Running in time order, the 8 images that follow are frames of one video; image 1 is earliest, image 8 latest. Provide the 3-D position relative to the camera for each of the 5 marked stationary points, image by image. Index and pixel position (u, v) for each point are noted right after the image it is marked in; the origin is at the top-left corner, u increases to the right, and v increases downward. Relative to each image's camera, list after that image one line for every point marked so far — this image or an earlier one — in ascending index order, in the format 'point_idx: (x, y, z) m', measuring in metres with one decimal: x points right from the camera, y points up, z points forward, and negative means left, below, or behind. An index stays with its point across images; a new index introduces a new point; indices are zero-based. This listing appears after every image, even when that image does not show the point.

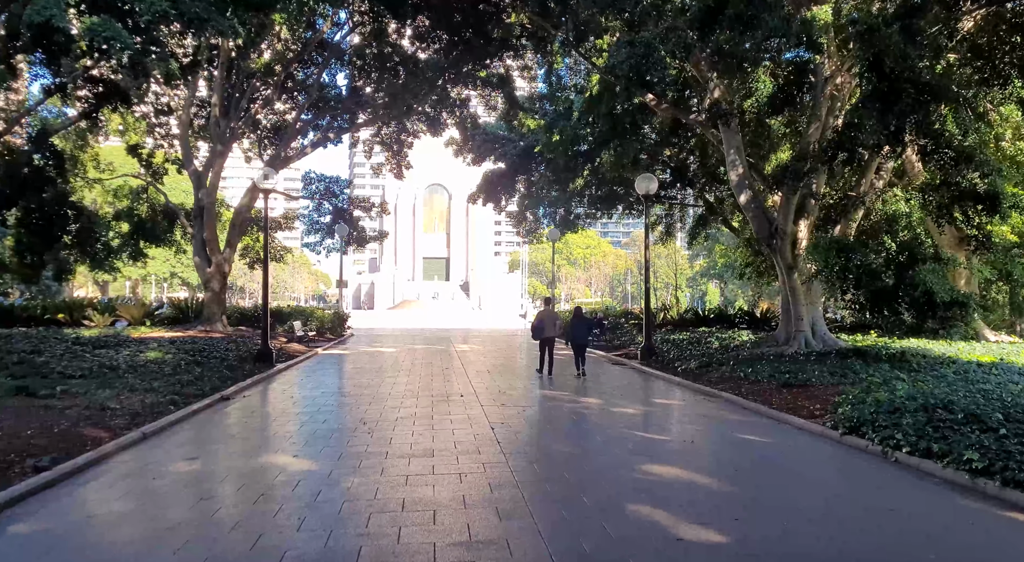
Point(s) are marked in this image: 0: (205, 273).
0: (-8.6, +0.2, +17.2) m
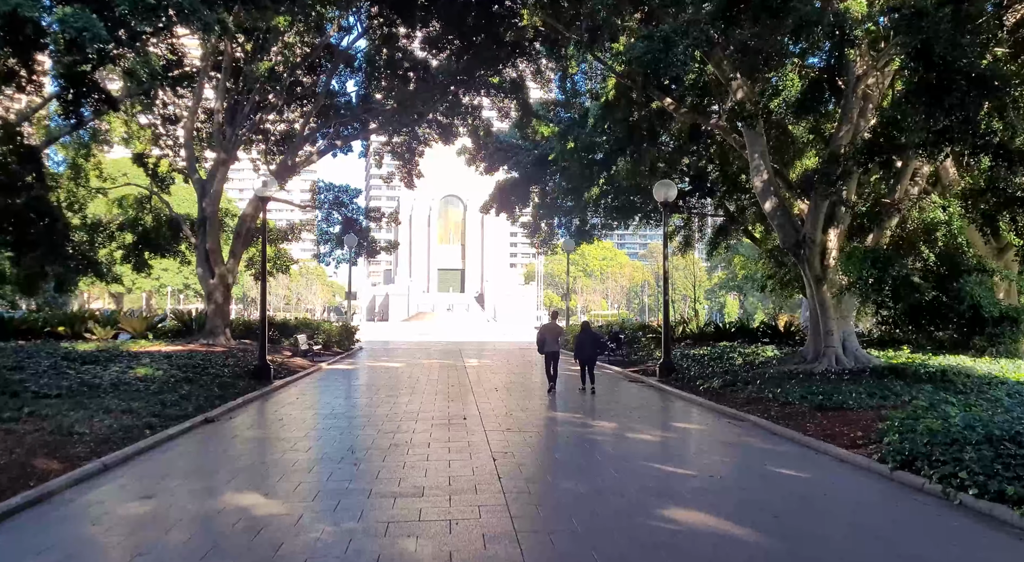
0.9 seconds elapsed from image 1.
0: (-8.2, -0.1, +16.7) m
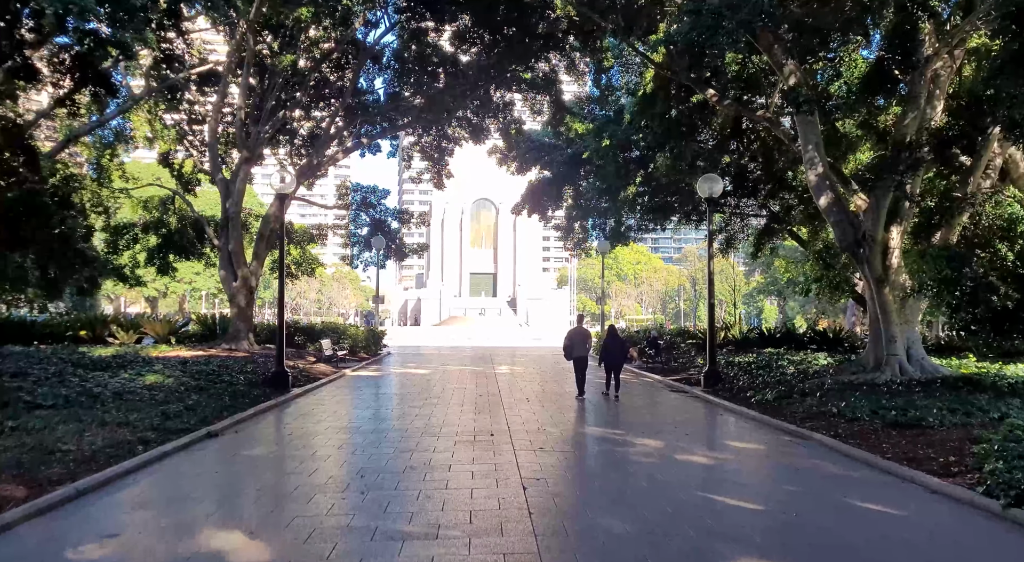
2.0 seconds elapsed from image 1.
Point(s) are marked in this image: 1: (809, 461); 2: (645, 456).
0: (-7.4, -0.2, +16.3) m
1: (+3.1, -1.8, +6.4) m
2: (+1.3, -1.7, +6.2) m
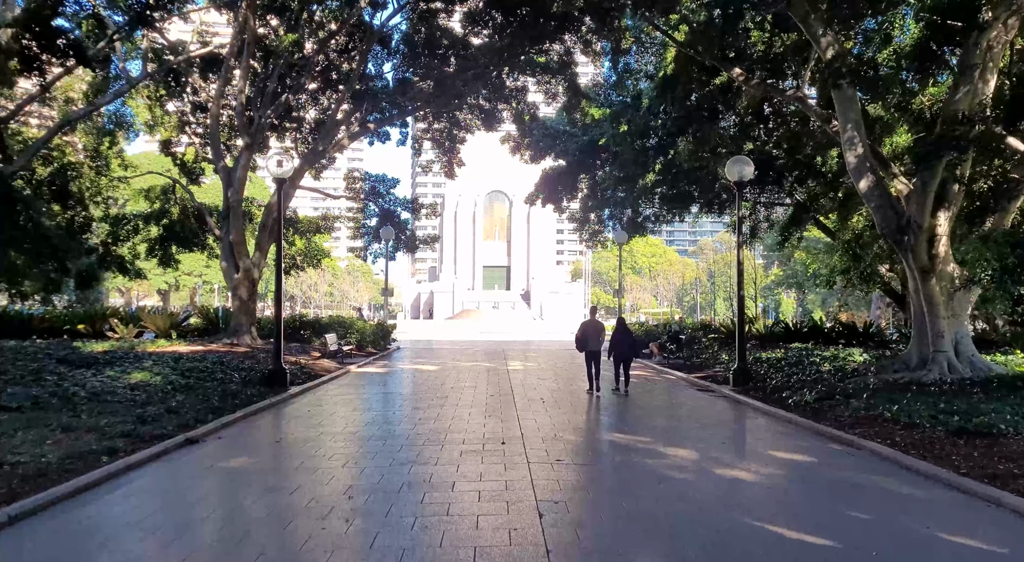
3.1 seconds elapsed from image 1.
0: (-7.1, 0.0, +15.7) m
1: (+3.2, -1.7, +5.5) m
2: (+1.5, -1.6, +5.4) m
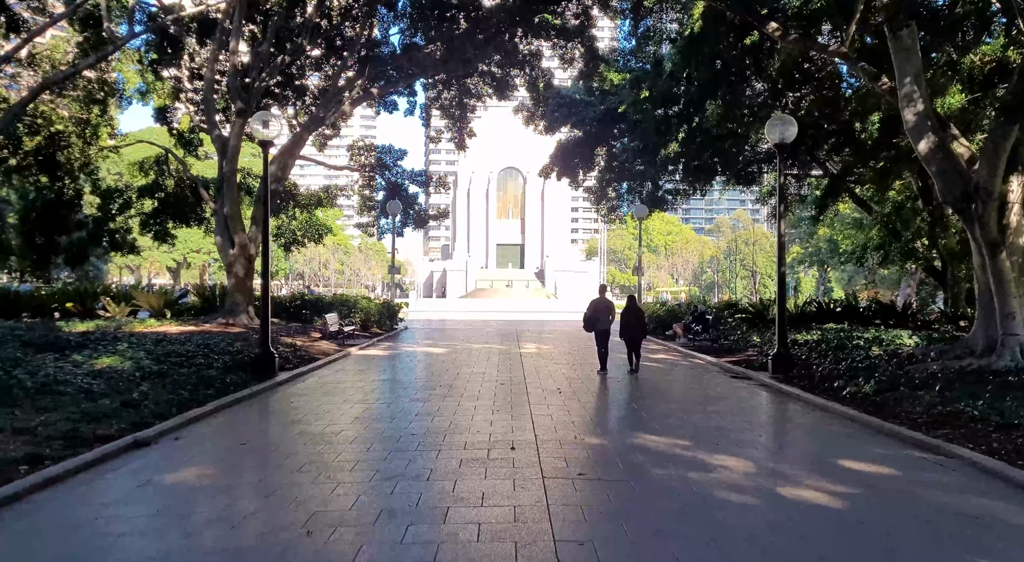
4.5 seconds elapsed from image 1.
0: (-6.8, +0.6, +14.7) m
1: (+3.3, -1.5, +4.4) m
2: (+1.5, -1.4, +4.4) m
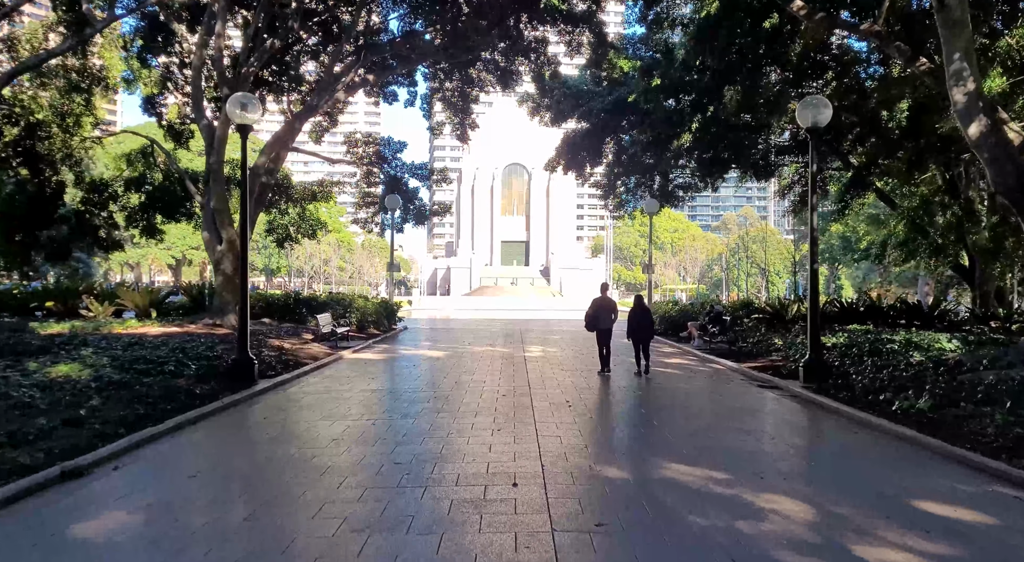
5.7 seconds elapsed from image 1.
0: (-6.7, +0.6, +13.9) m
1: (+3.3, -1.5, +3.5) m
2: (+1.5, -1.4, +3.5) m
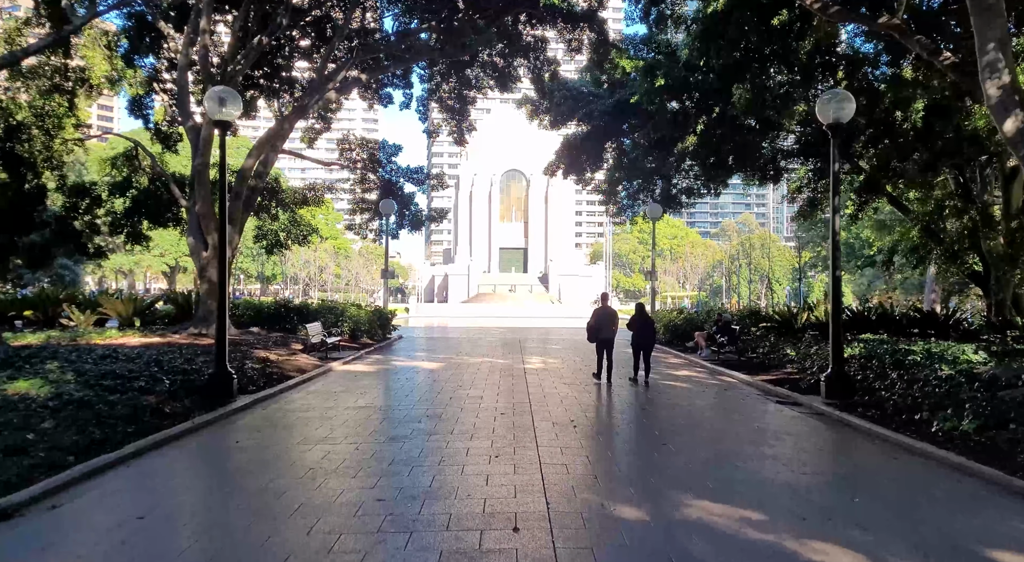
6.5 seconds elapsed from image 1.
0: (-6.7, +0.5, +13.3) m
1: (+3.3, -1.6, +2.9) m
2: (+1.5, -1.5, +2.8) m
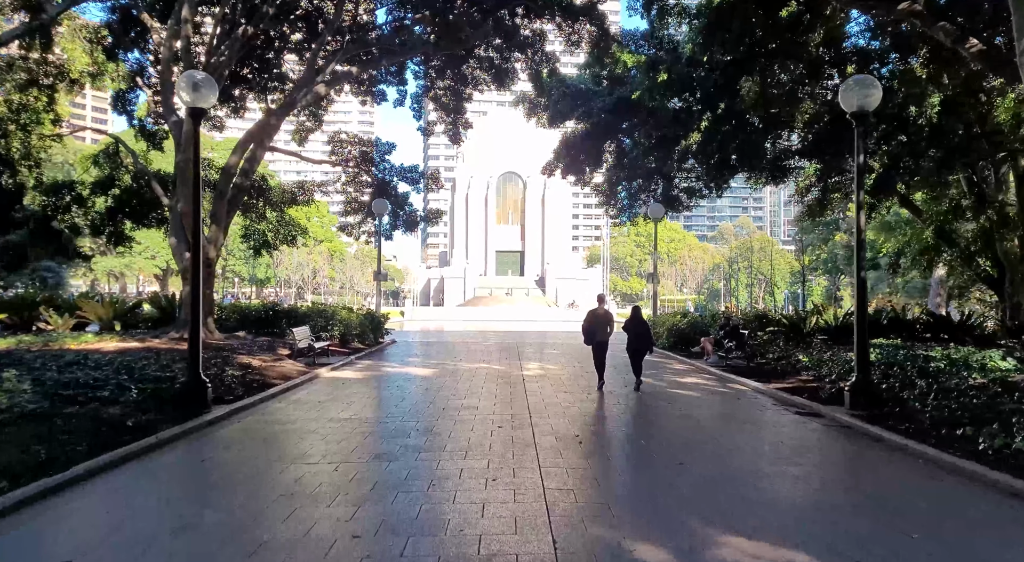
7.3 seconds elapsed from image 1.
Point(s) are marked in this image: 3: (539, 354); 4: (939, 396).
0: (-6.7, +0.4, +12.7) m
1: (+3.3, -1.6, +2.3) m
2: (+1.6, -1.5, +2.2) m
3: (+0.7, -1.9, +16.1) m
4: (+4.7, -1.3, +6.9) m
